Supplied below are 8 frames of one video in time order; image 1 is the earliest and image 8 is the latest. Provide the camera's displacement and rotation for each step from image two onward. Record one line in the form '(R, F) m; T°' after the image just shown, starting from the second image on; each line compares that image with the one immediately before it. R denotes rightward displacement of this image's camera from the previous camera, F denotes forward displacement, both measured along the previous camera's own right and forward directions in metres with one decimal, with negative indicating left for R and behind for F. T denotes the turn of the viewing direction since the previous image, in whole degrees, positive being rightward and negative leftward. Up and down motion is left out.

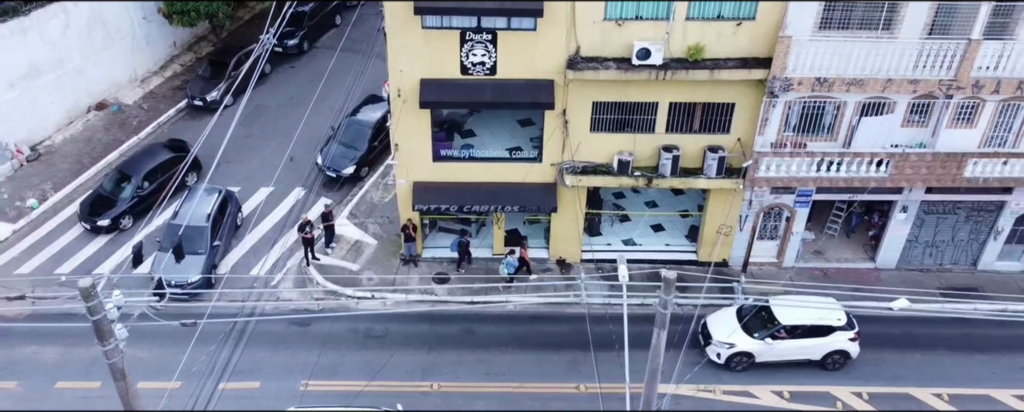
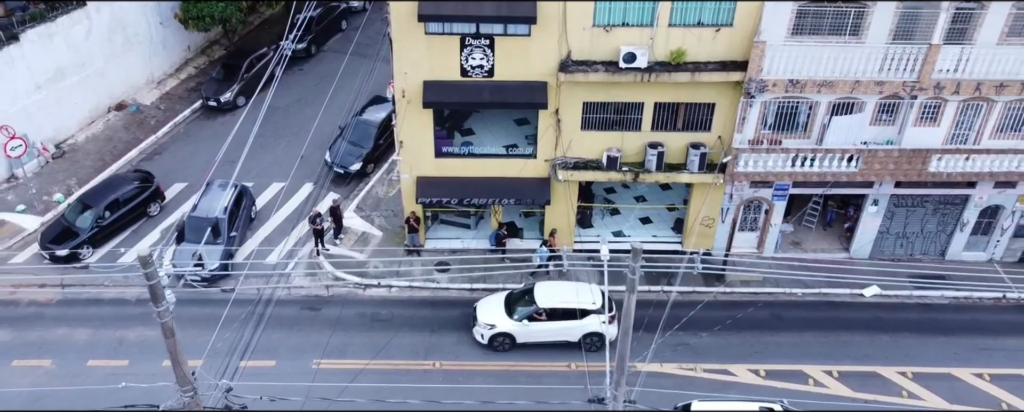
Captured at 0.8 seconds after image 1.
(+0.1, -1.7) m; 0°
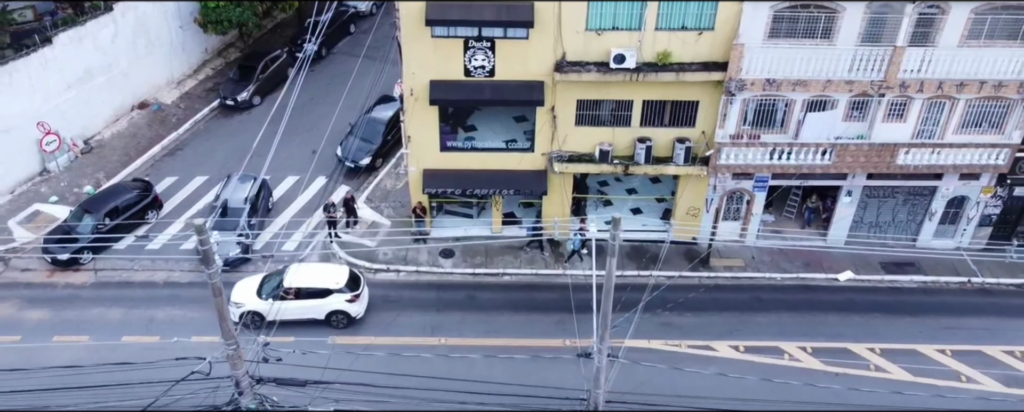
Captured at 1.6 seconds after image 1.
(0.0, -2.0) m; 0°
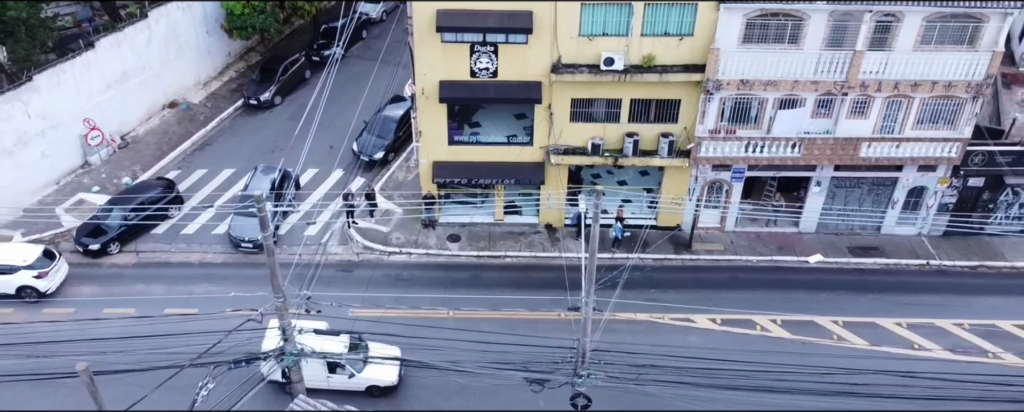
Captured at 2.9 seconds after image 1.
(-0.1, -2.9) m; 0°
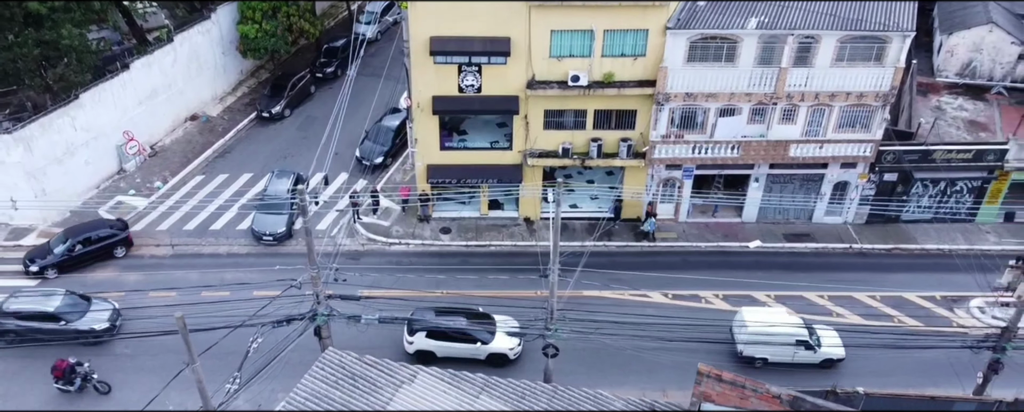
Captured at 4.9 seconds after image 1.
(+0.1, -5.0) m; +1°
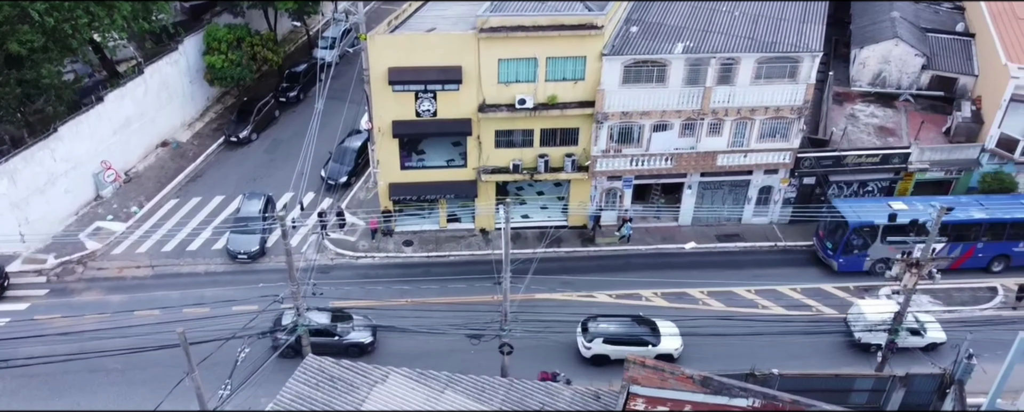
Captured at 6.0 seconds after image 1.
(+0.2, -3.2) m; +3°
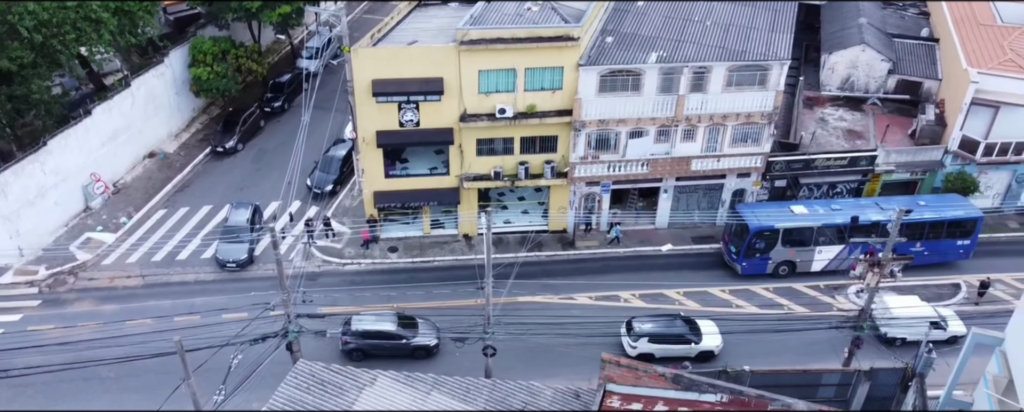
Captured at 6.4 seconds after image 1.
(+0.1, -1.2) m; +1°
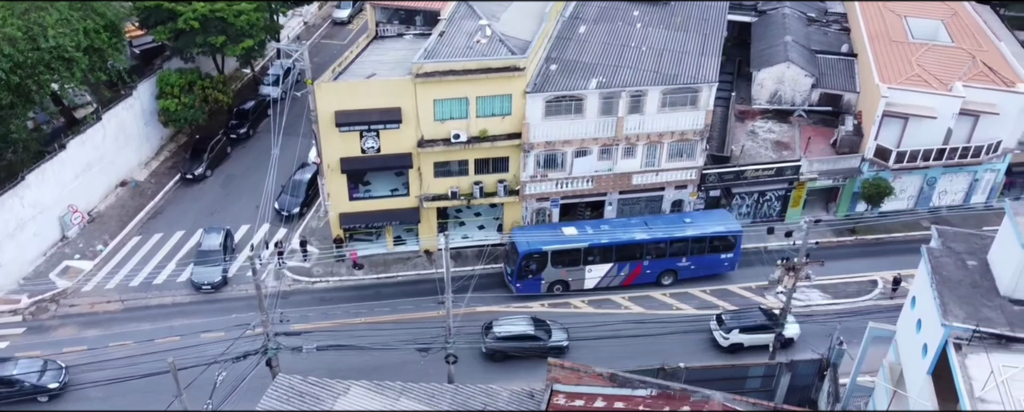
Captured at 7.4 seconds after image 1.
(+0.2, -3.2) m; +3°
